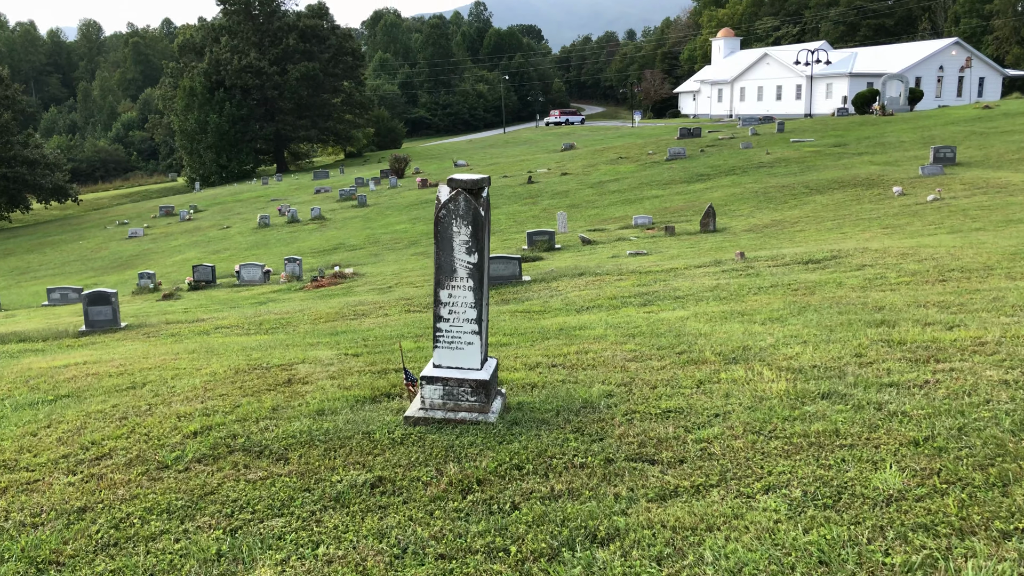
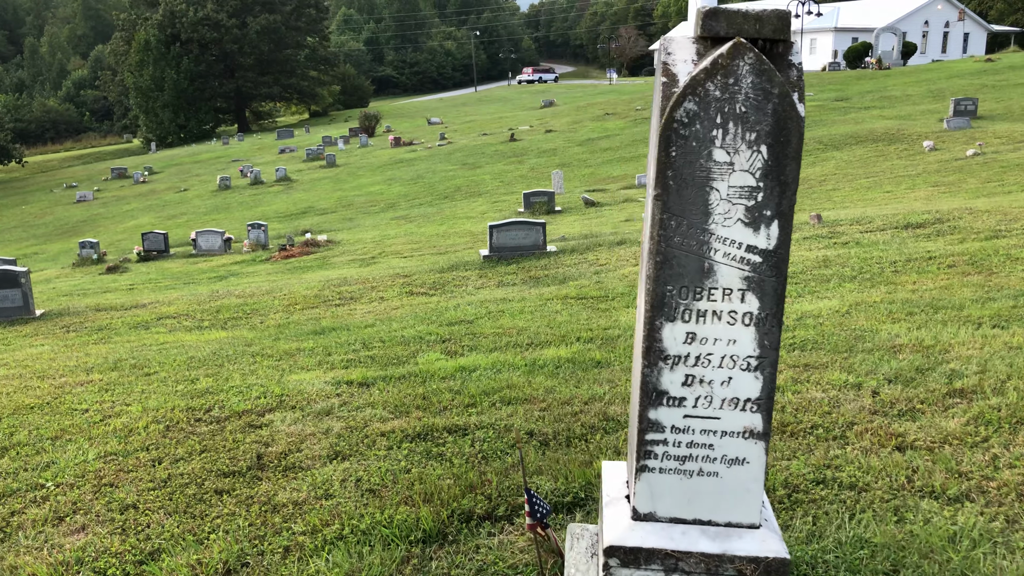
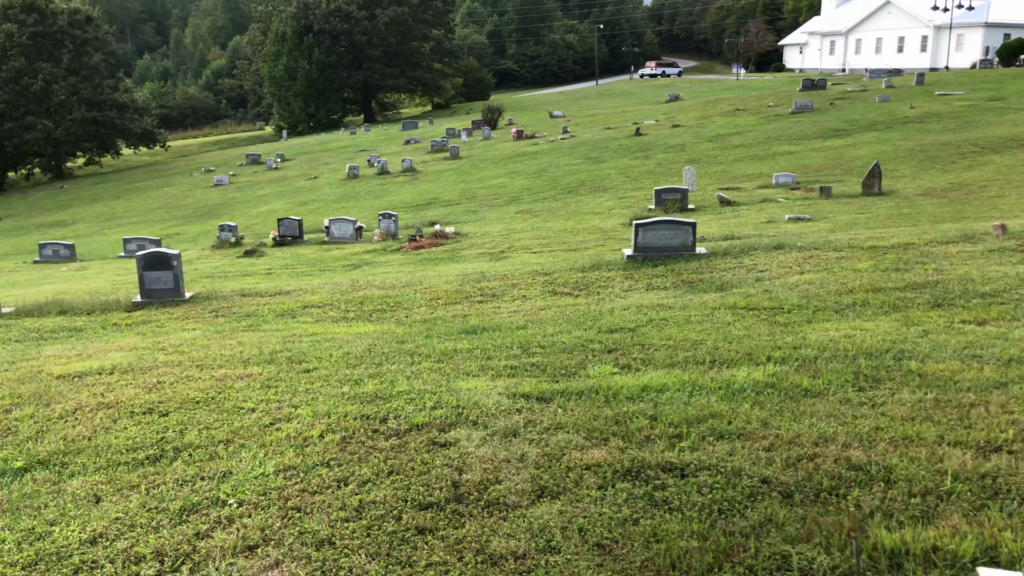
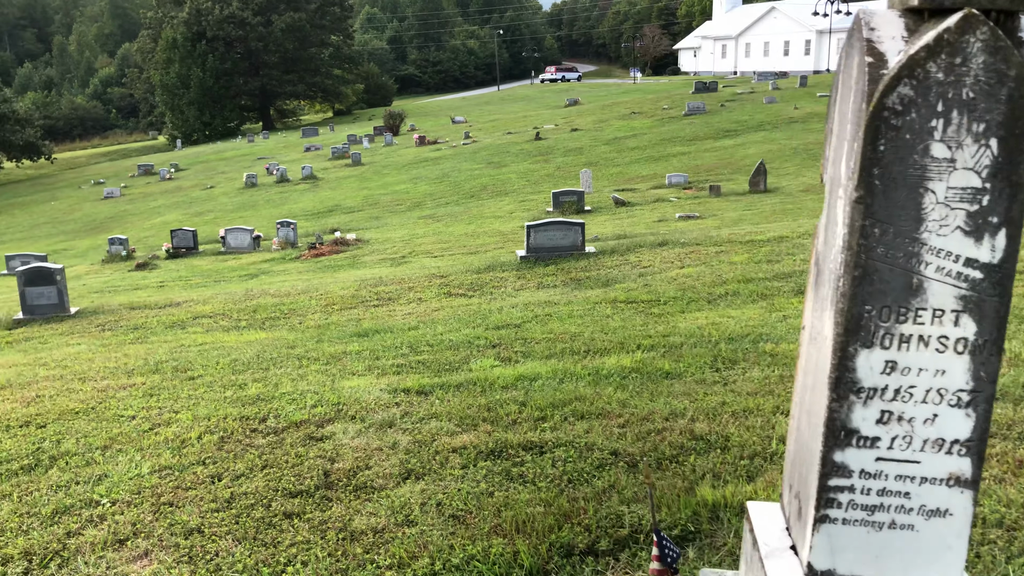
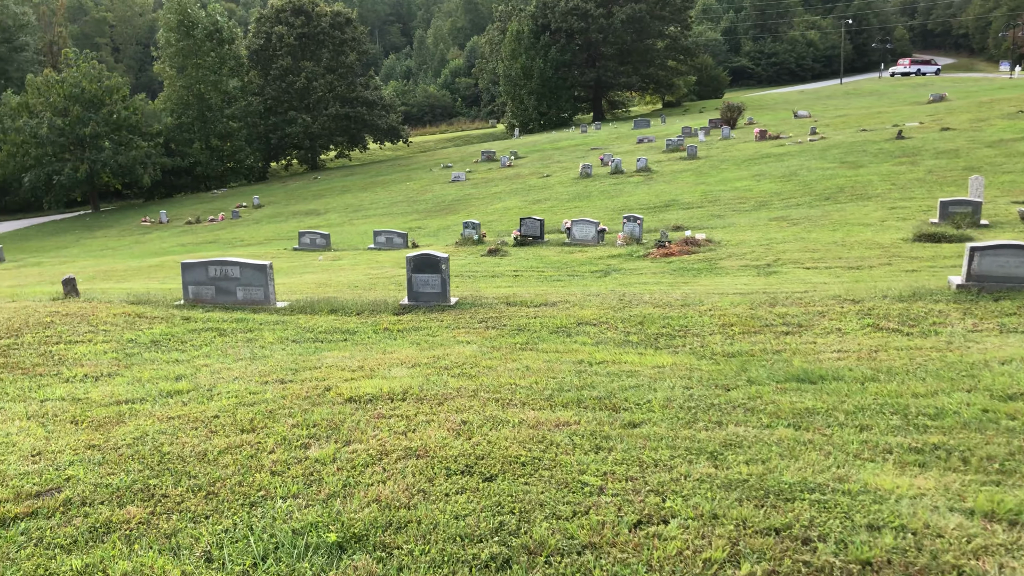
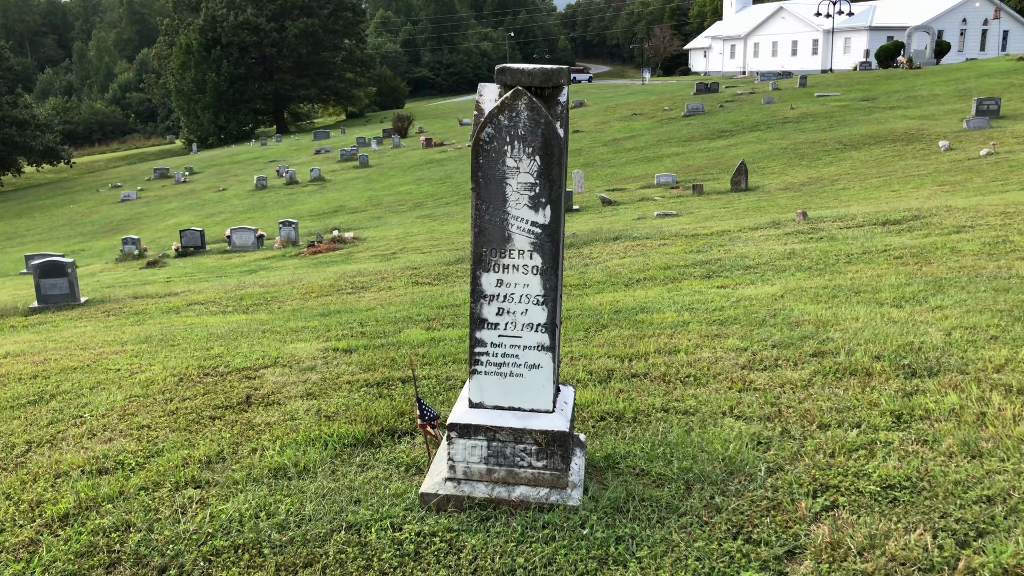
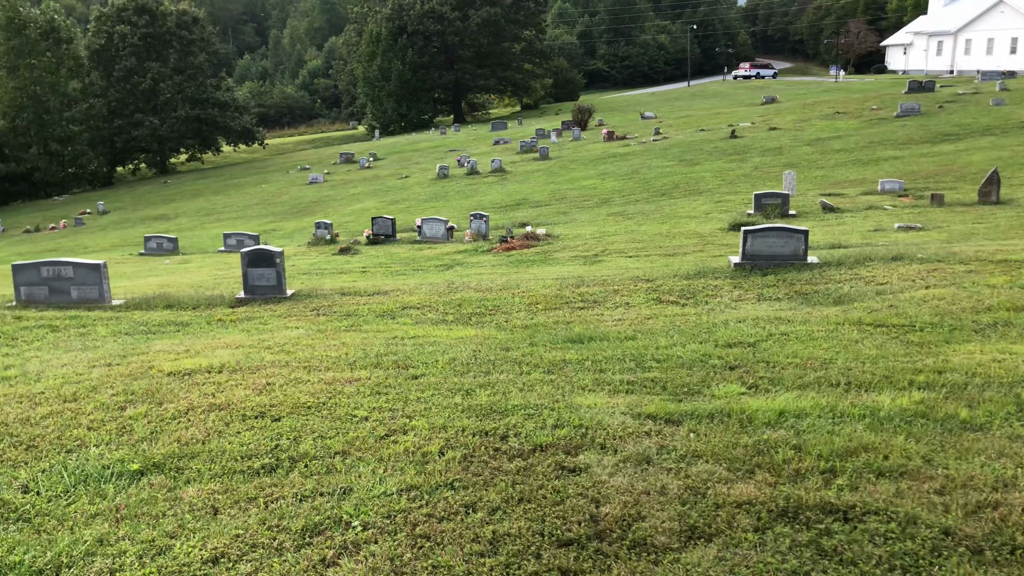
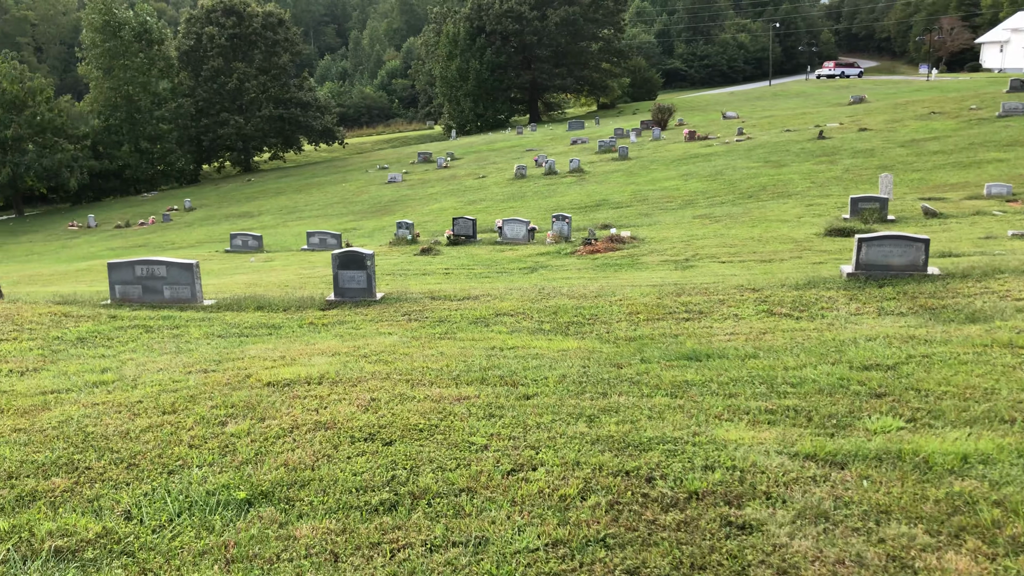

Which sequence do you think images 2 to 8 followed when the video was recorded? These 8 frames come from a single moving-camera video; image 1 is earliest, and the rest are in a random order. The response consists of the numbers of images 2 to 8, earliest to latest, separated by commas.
6, 2, 4, 3, 7, 8, 5
